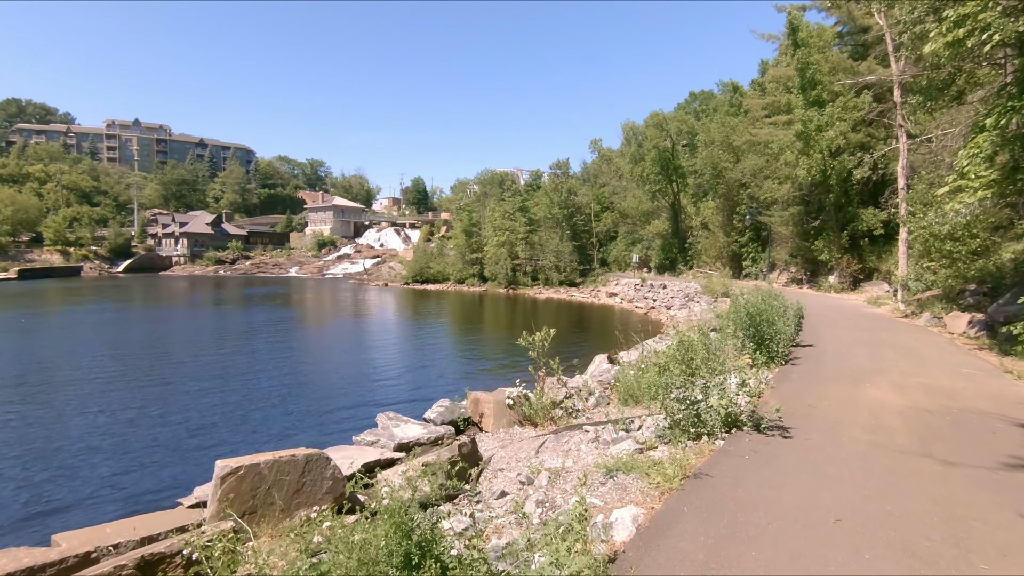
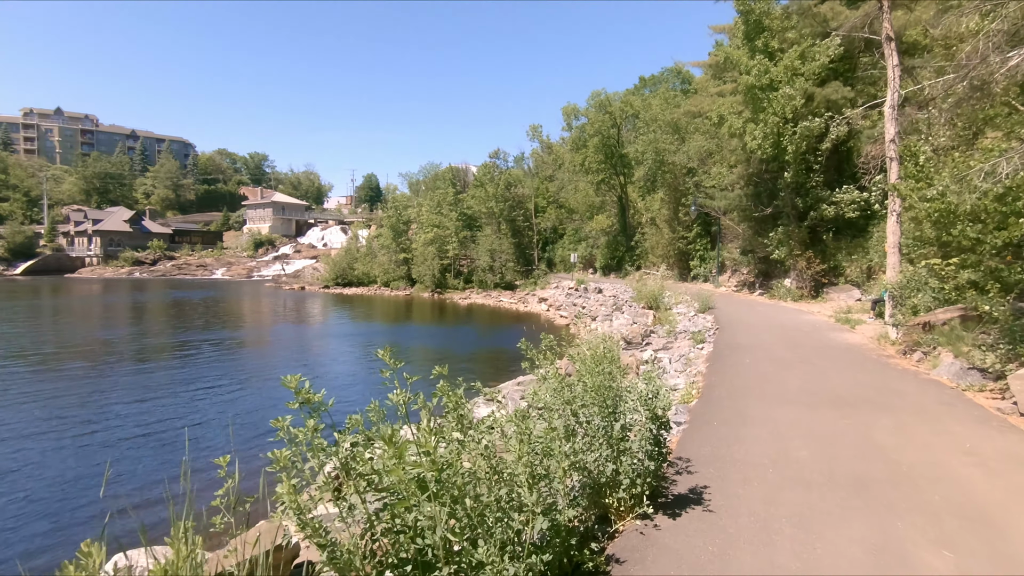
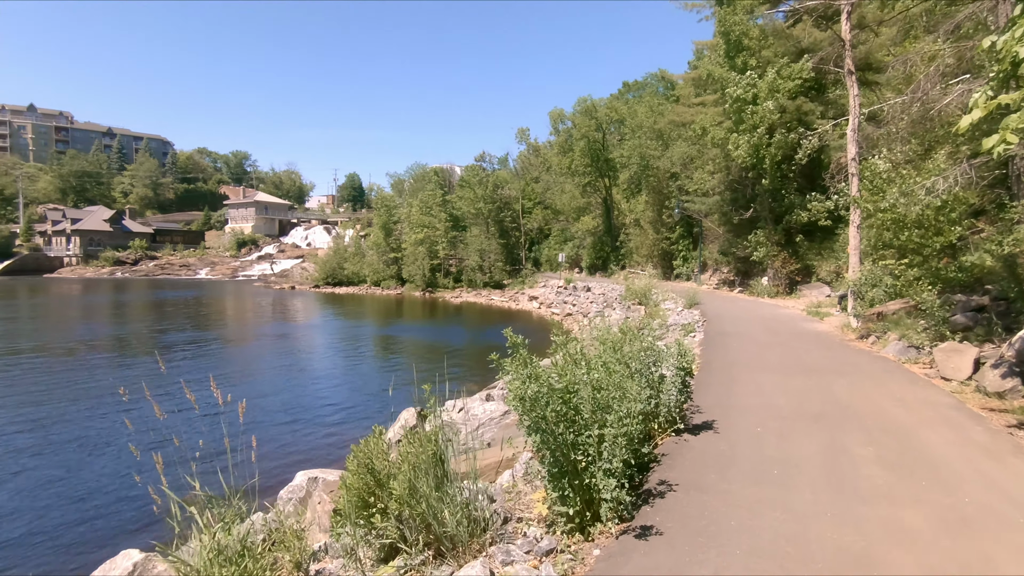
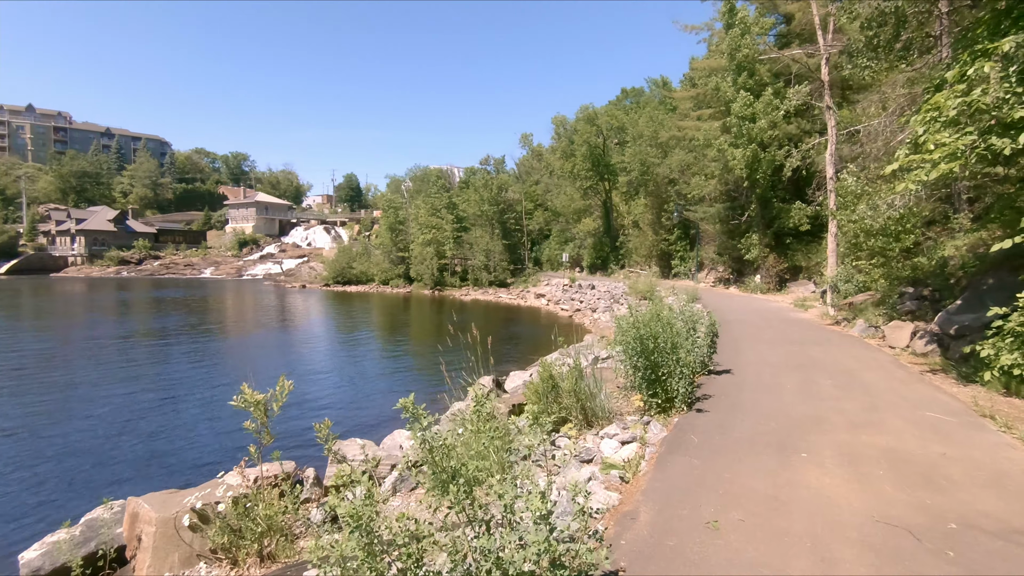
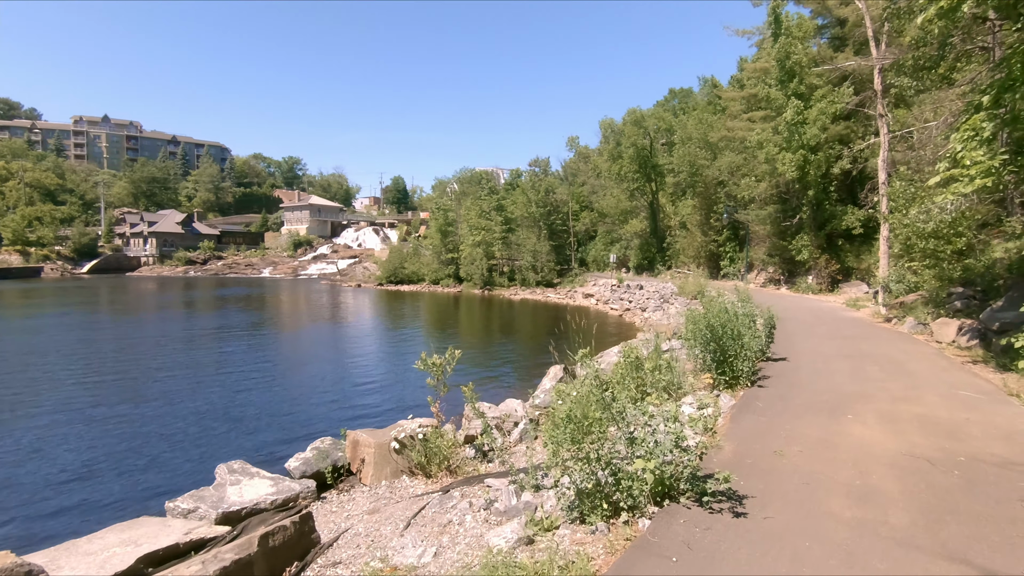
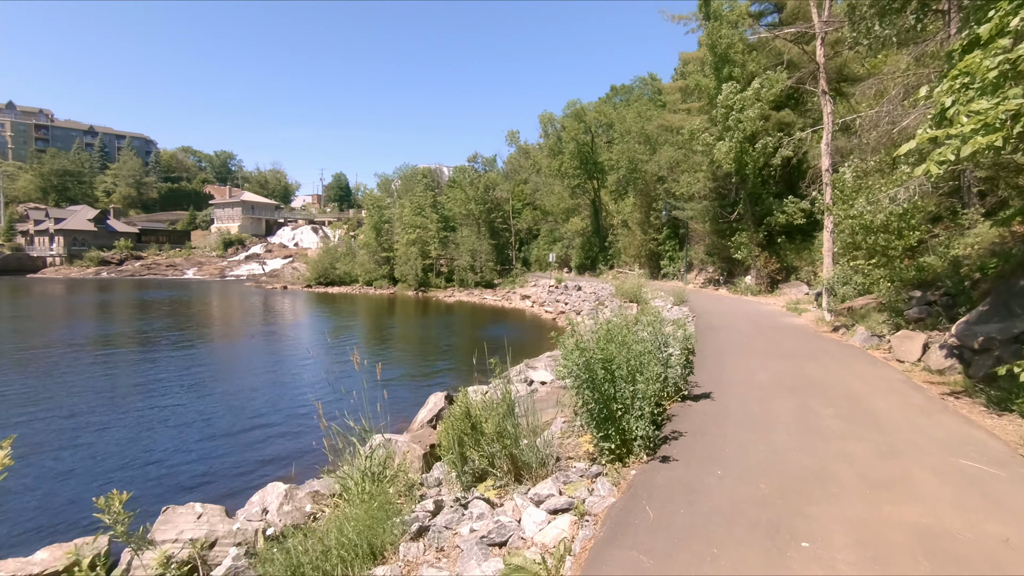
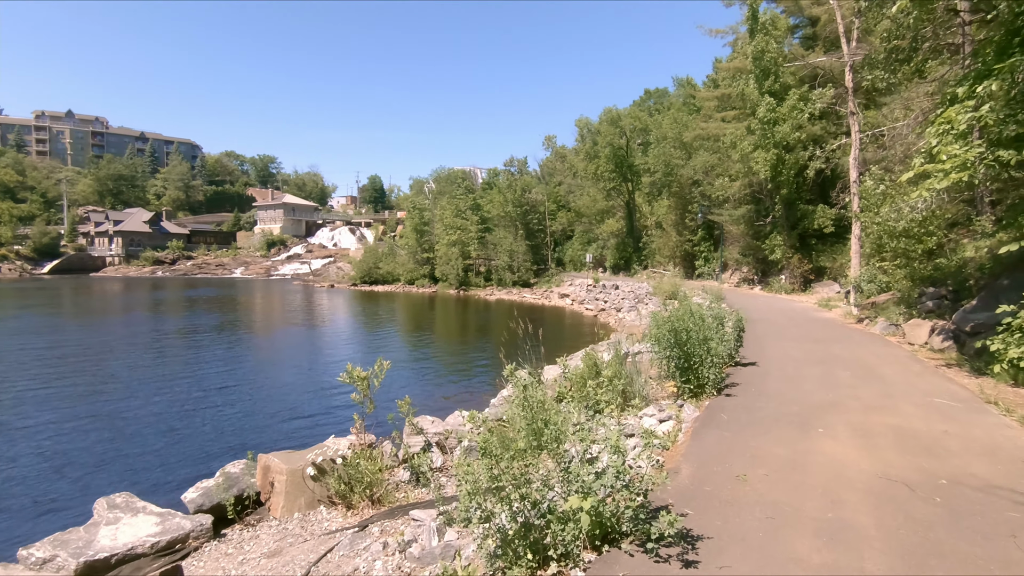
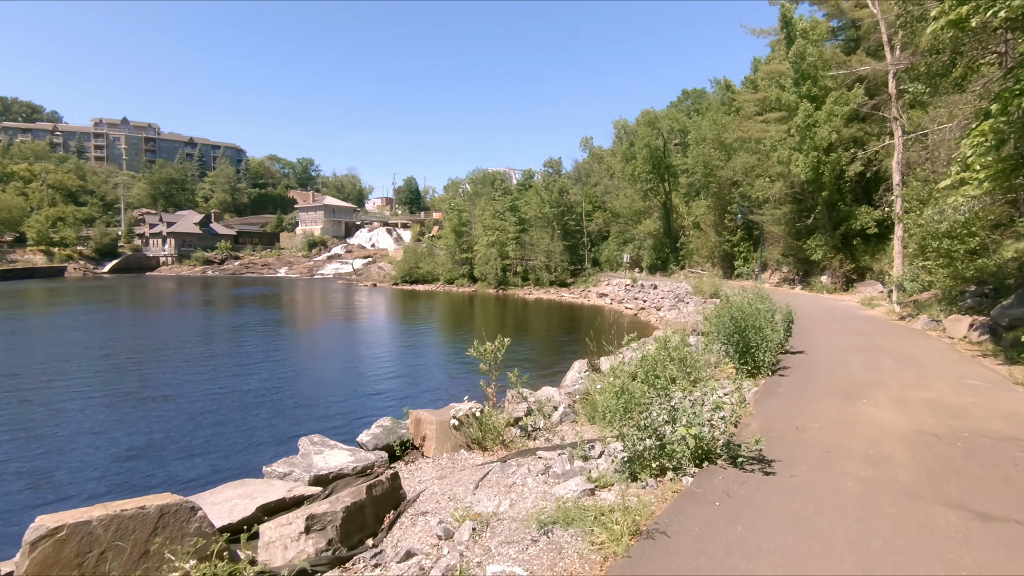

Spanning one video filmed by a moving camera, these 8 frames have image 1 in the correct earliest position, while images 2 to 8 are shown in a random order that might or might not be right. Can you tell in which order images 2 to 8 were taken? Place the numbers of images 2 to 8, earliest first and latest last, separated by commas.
8, 5, 7, 4, 6, 3, 2
